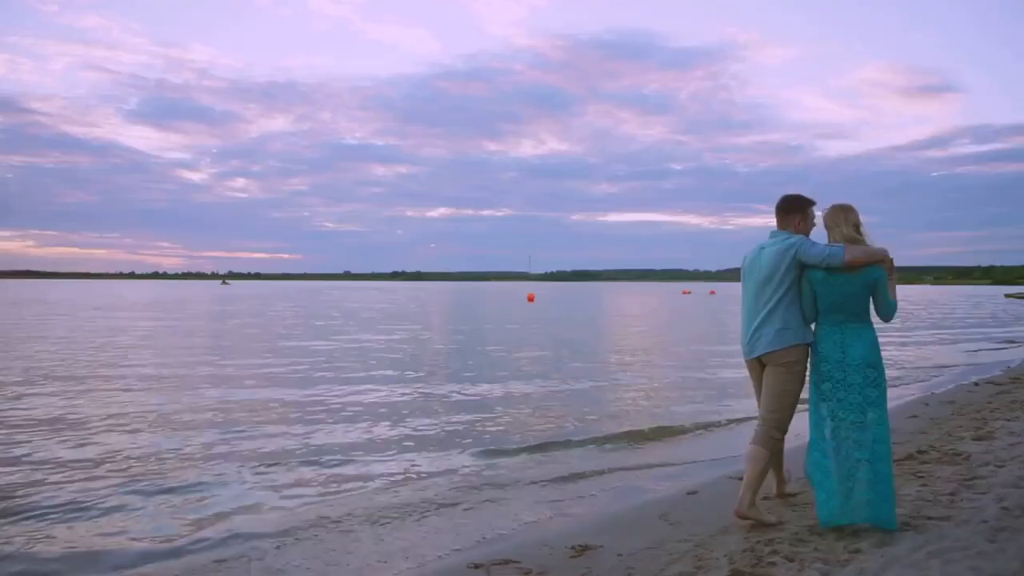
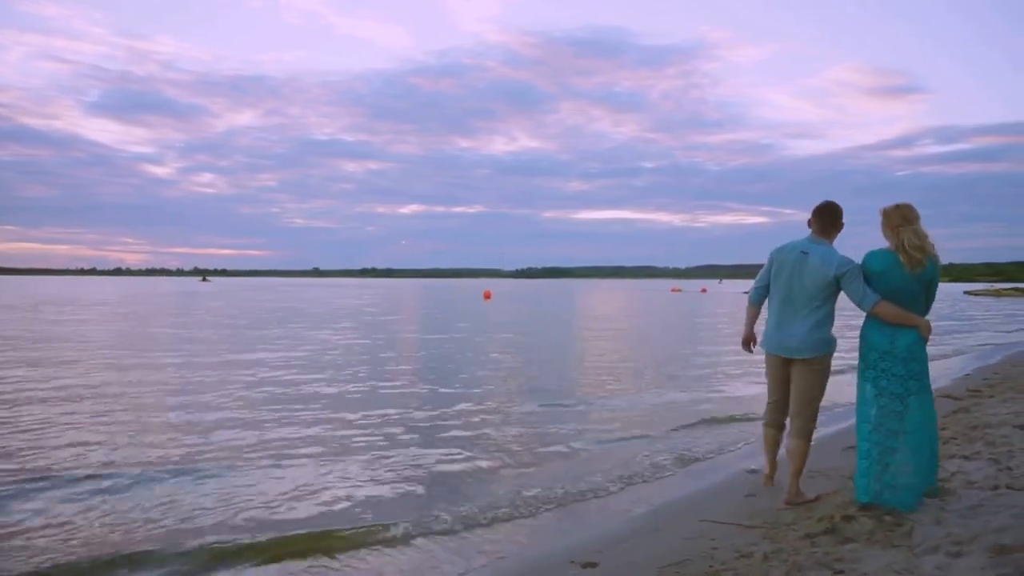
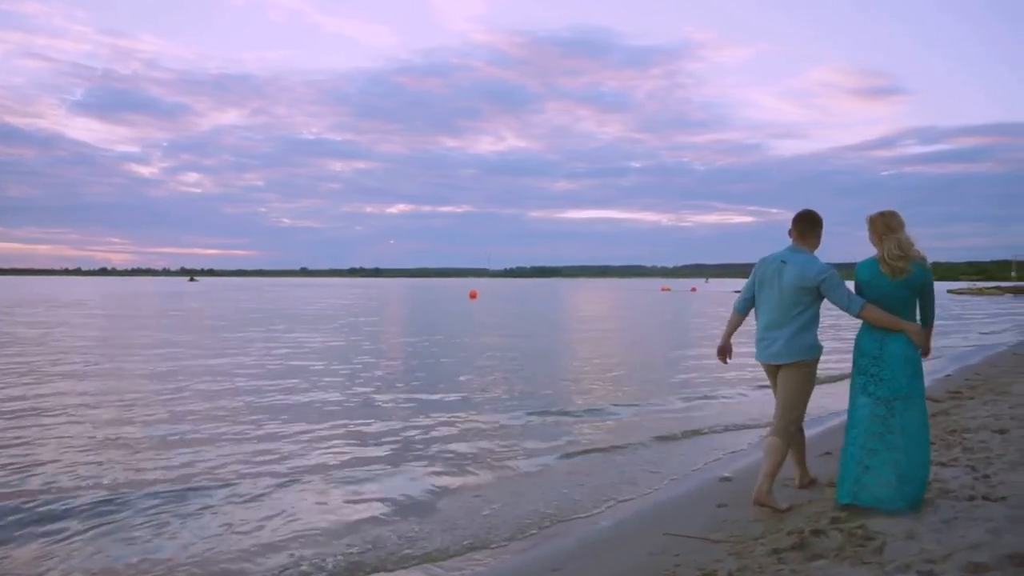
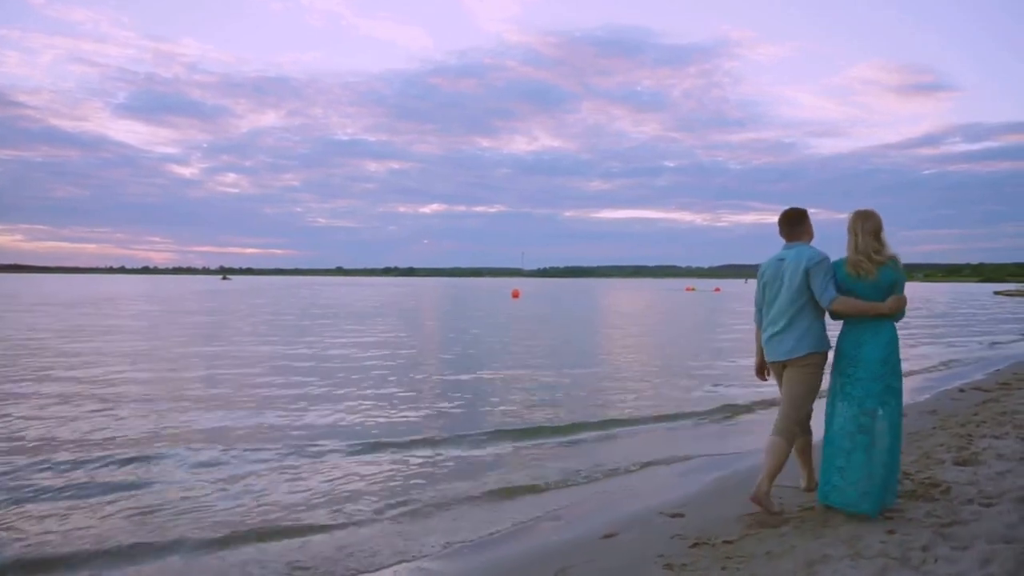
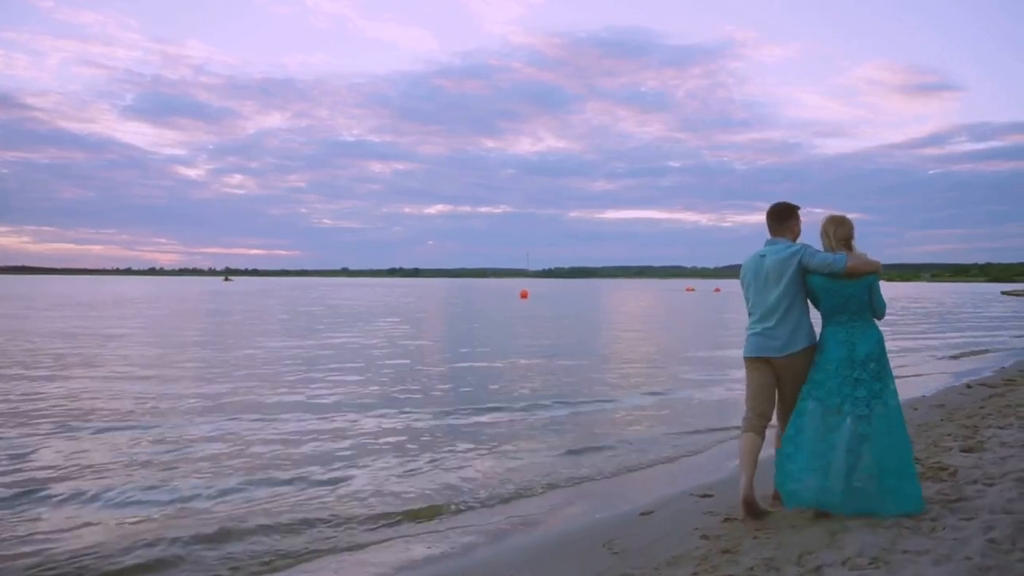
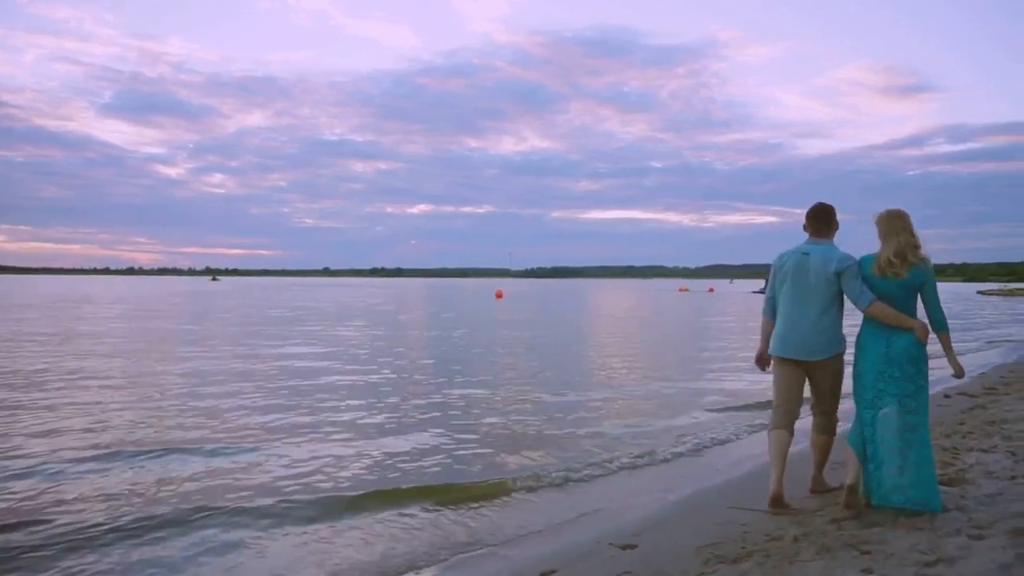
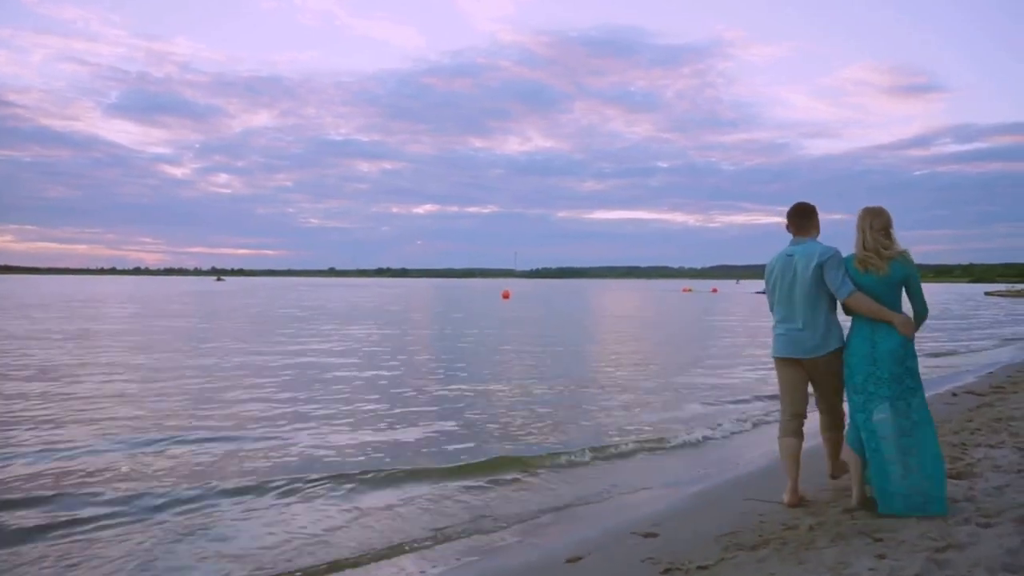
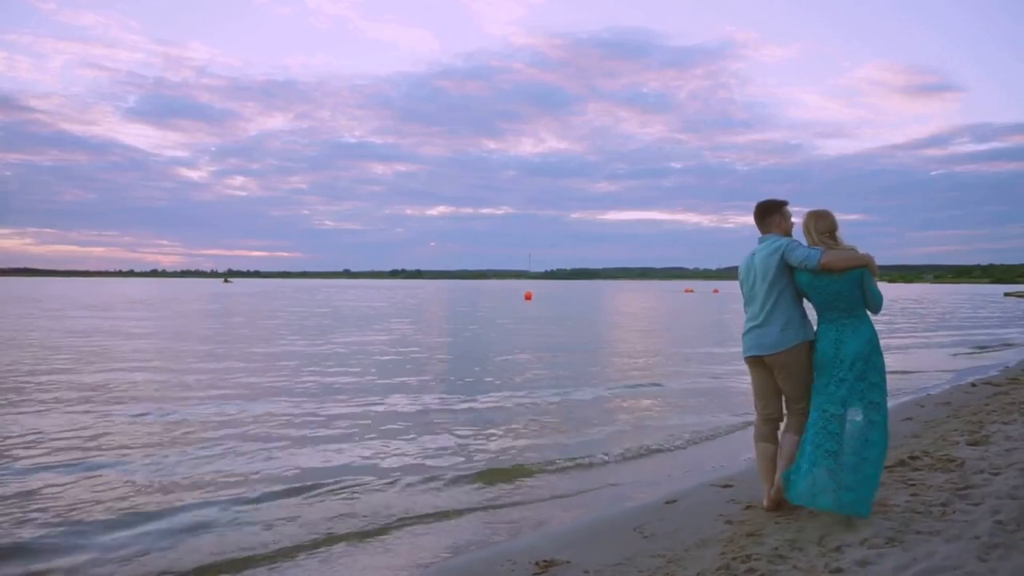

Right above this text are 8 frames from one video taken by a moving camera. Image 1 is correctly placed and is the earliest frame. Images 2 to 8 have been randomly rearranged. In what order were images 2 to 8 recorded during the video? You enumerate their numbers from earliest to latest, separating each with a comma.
8, 5, 4, 7, 6, 2, 3
